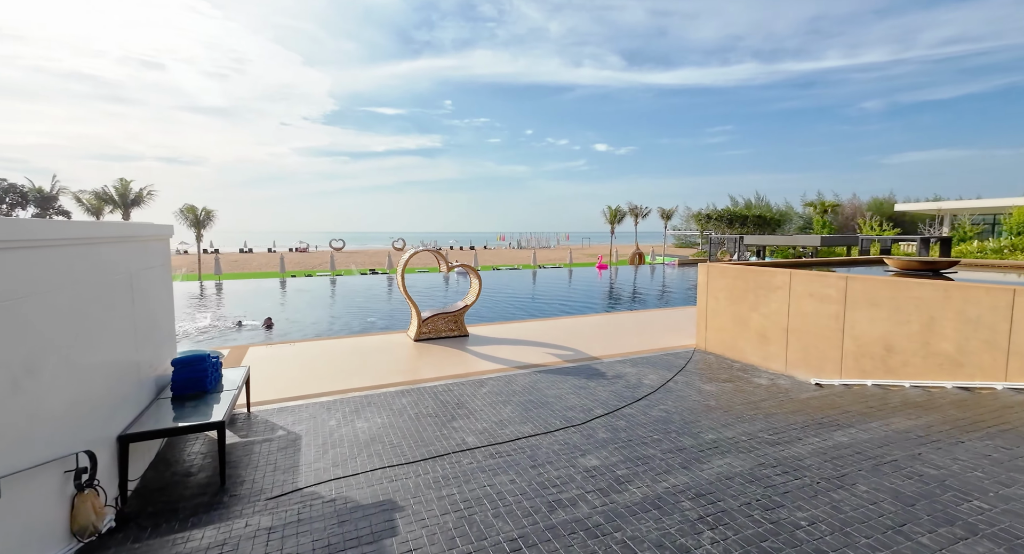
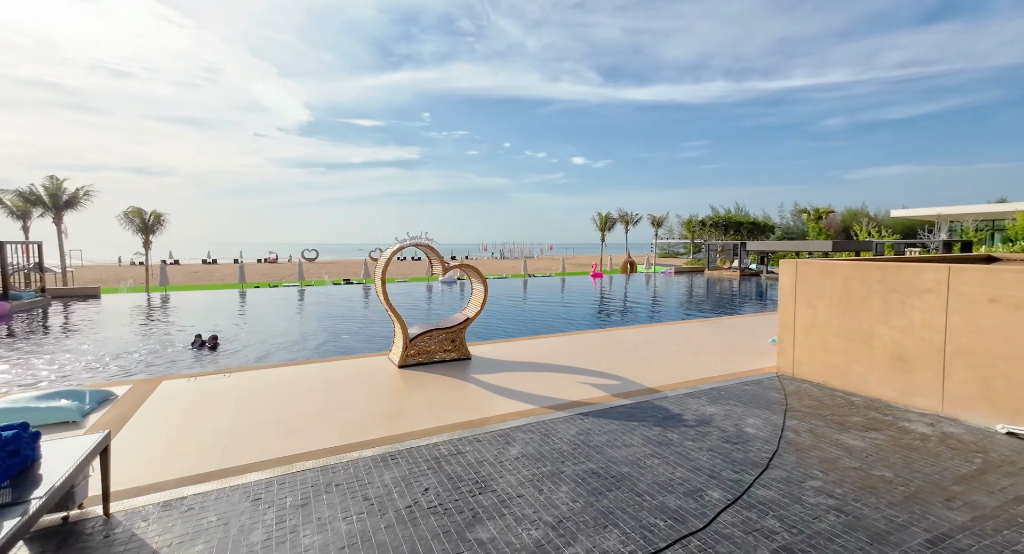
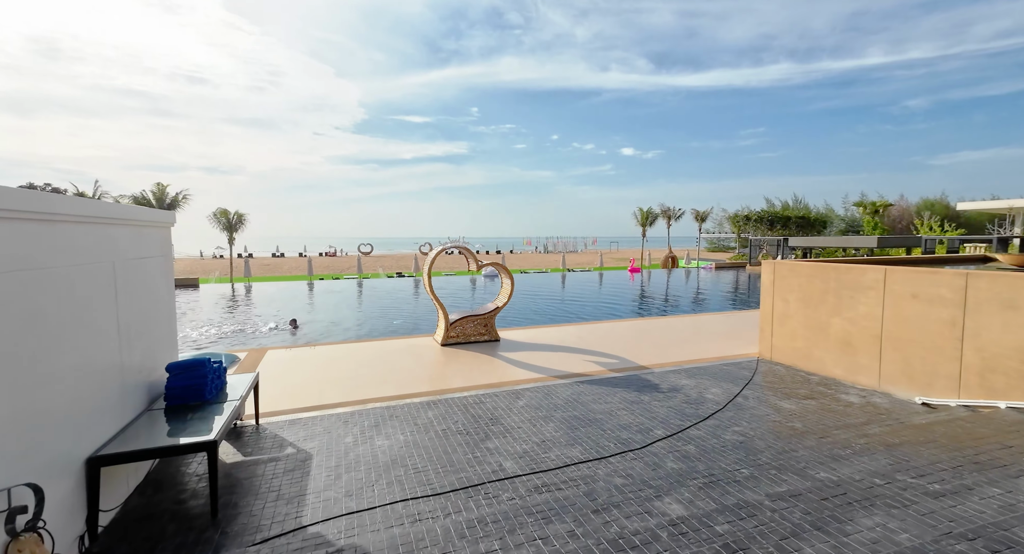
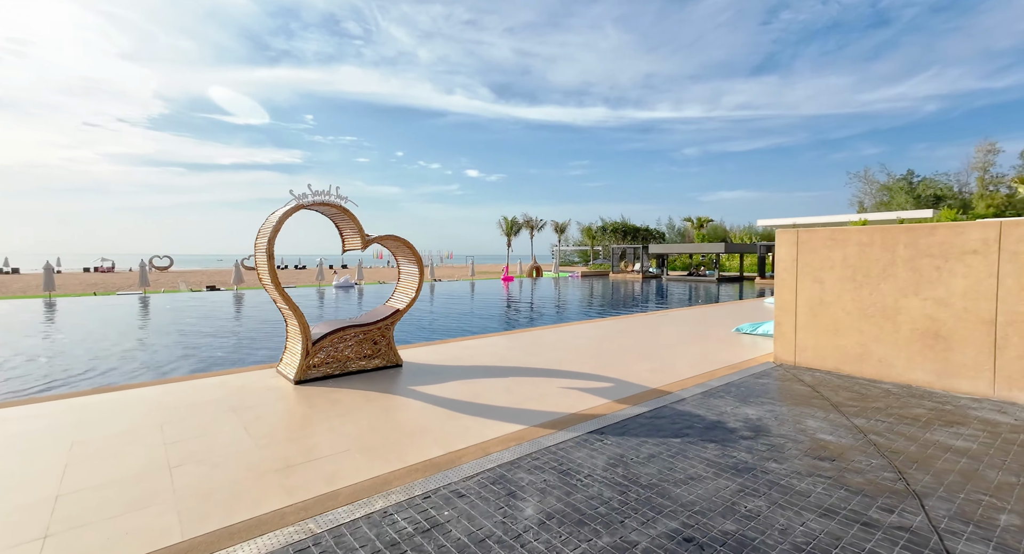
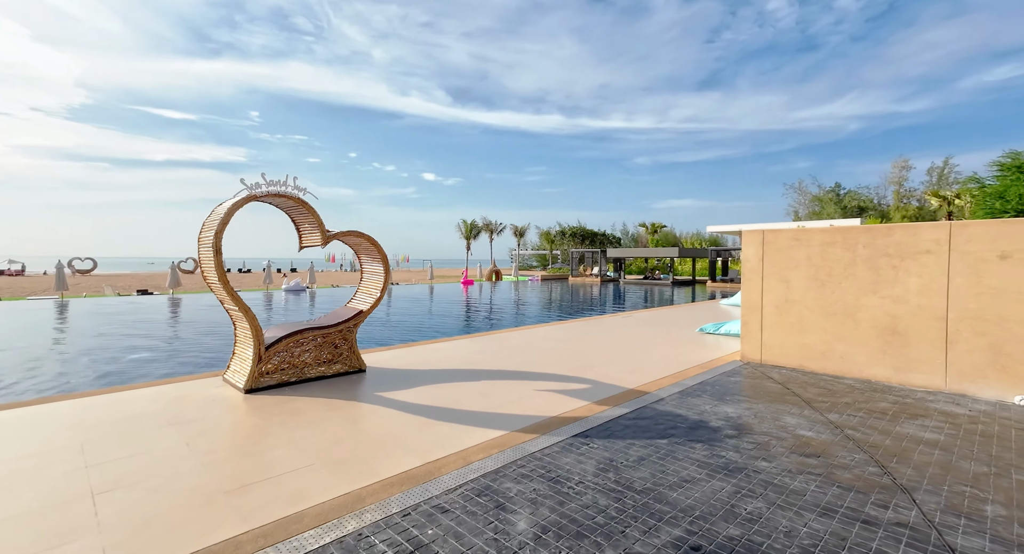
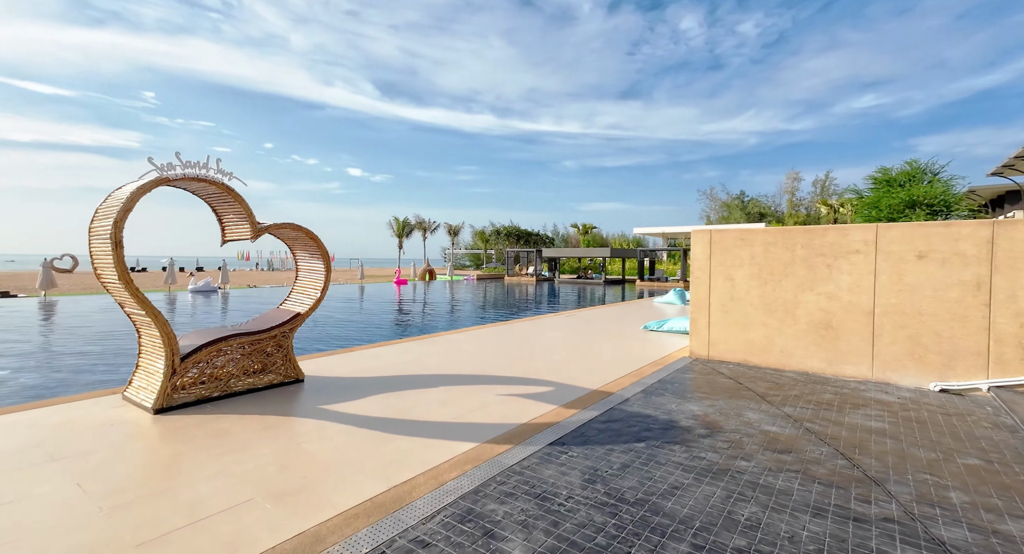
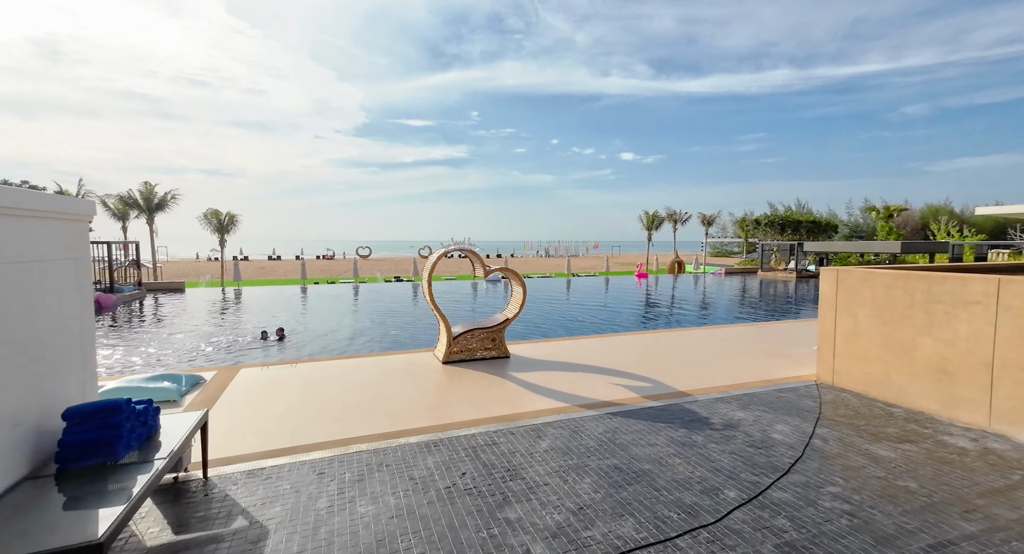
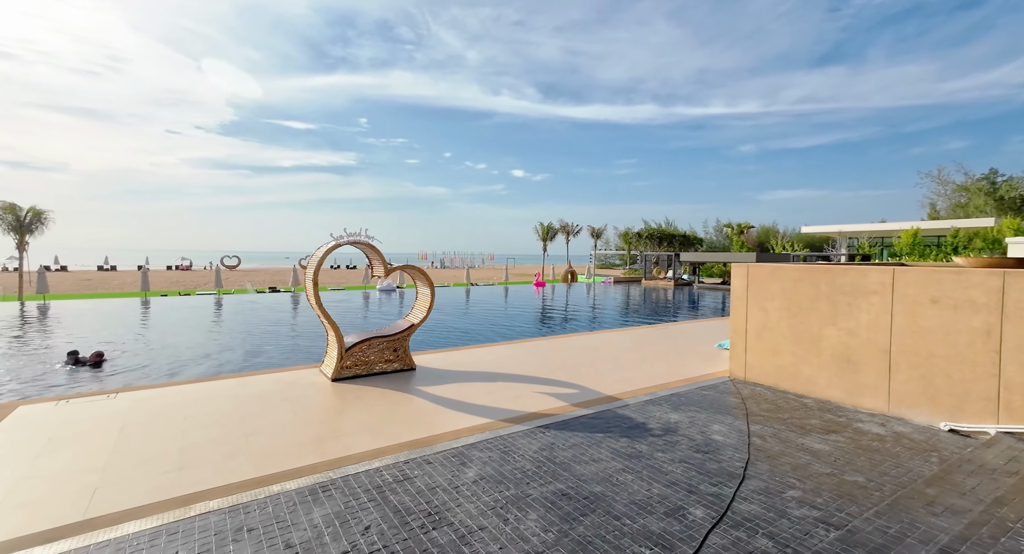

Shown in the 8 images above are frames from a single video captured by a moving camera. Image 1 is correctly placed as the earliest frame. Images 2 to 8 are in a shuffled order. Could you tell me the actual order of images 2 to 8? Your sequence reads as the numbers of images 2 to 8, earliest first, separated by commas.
3, 7, 2, 8, 4, 5, 6
